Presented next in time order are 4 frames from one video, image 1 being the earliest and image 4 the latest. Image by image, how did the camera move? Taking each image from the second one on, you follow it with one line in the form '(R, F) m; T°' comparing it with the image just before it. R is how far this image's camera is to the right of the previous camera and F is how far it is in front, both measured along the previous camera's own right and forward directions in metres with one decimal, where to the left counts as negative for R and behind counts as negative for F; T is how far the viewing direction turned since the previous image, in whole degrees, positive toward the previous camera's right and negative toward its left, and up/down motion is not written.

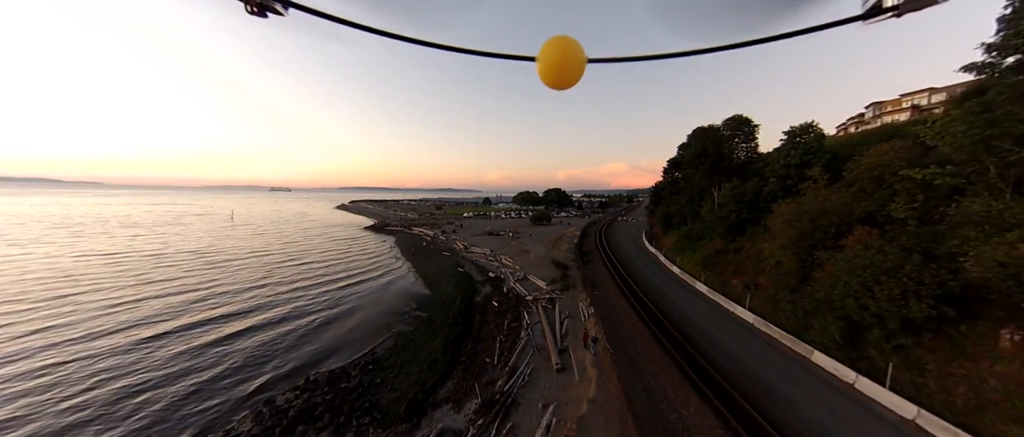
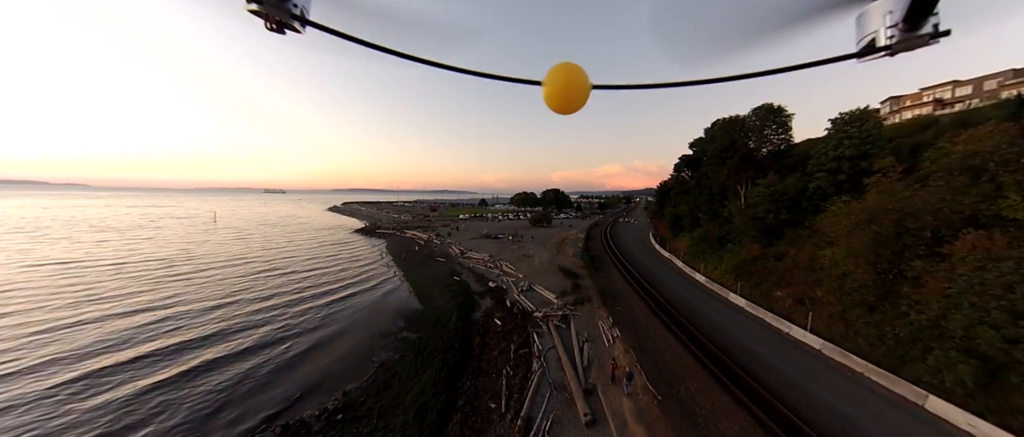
(-0.5, +2.7) m; +1°
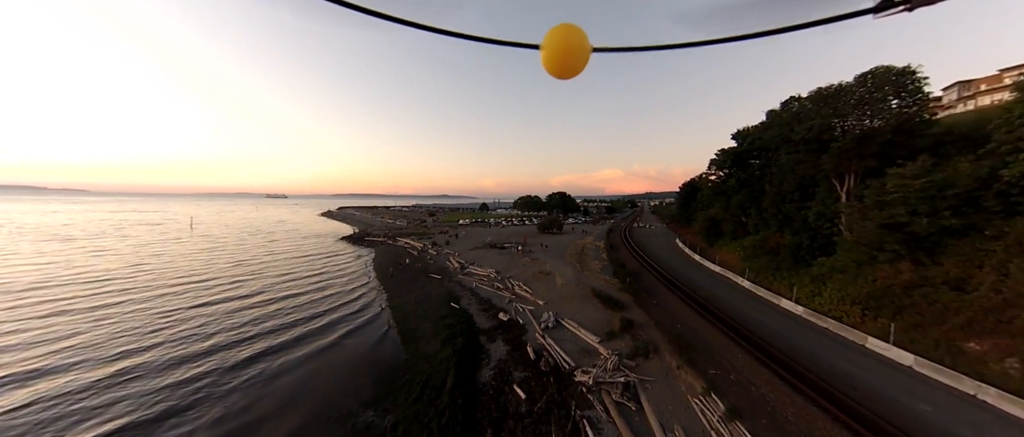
(-1.0, +5.5) m; 0°
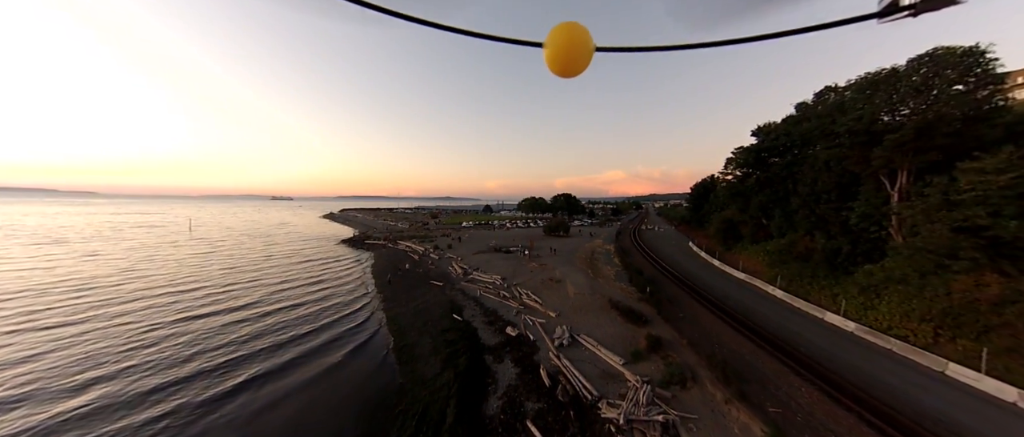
(-0.3, +1.6) m; -1°
